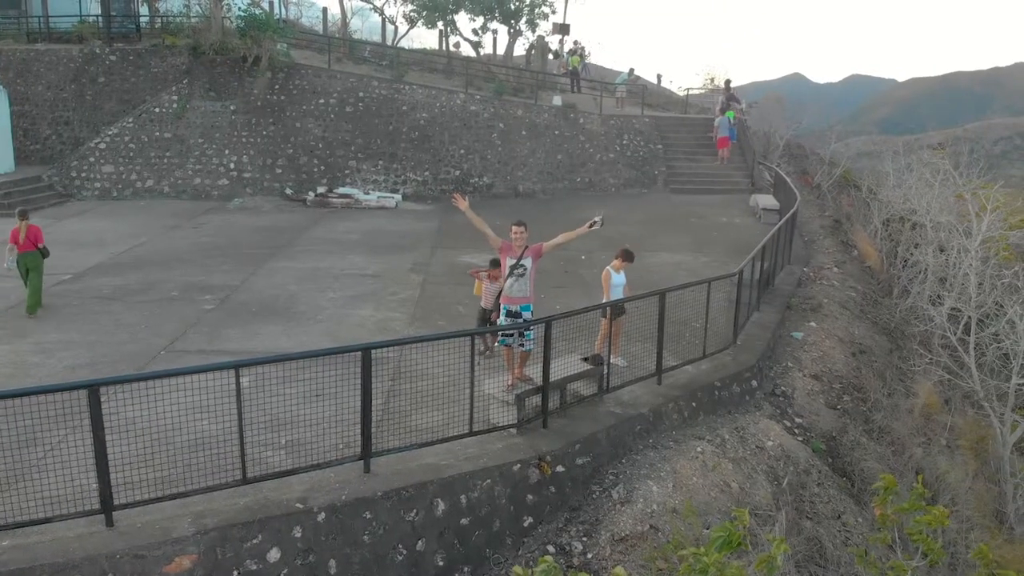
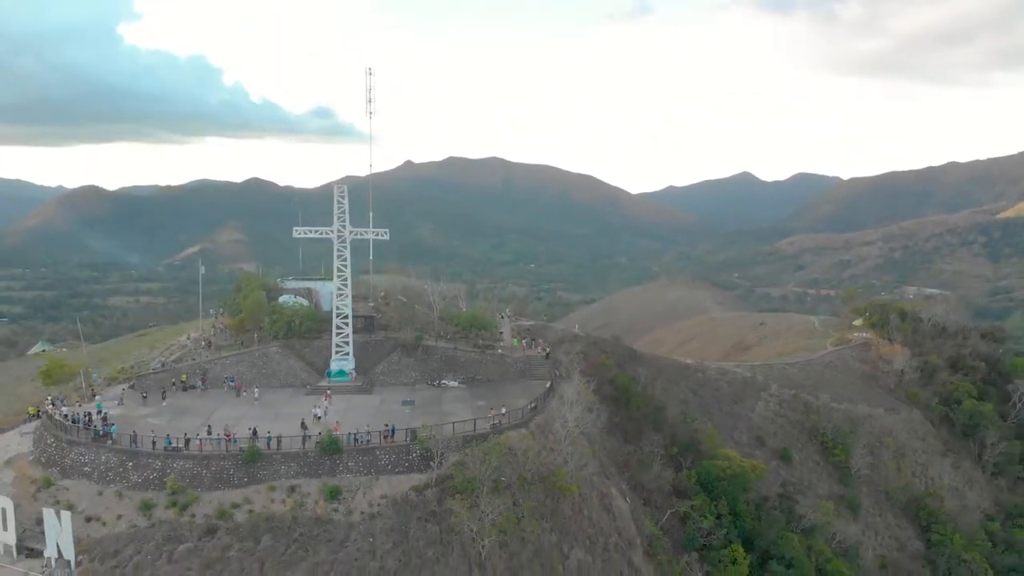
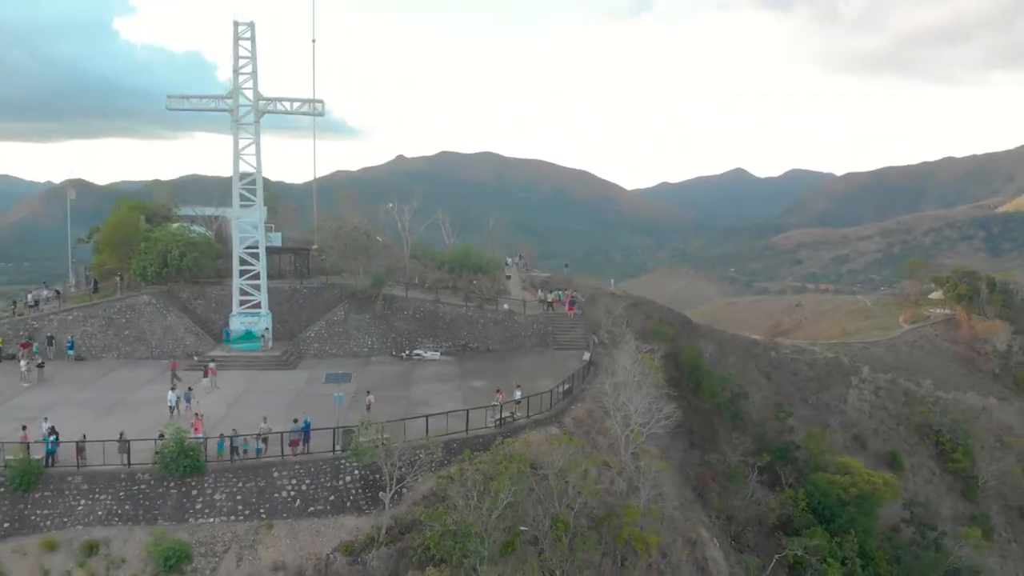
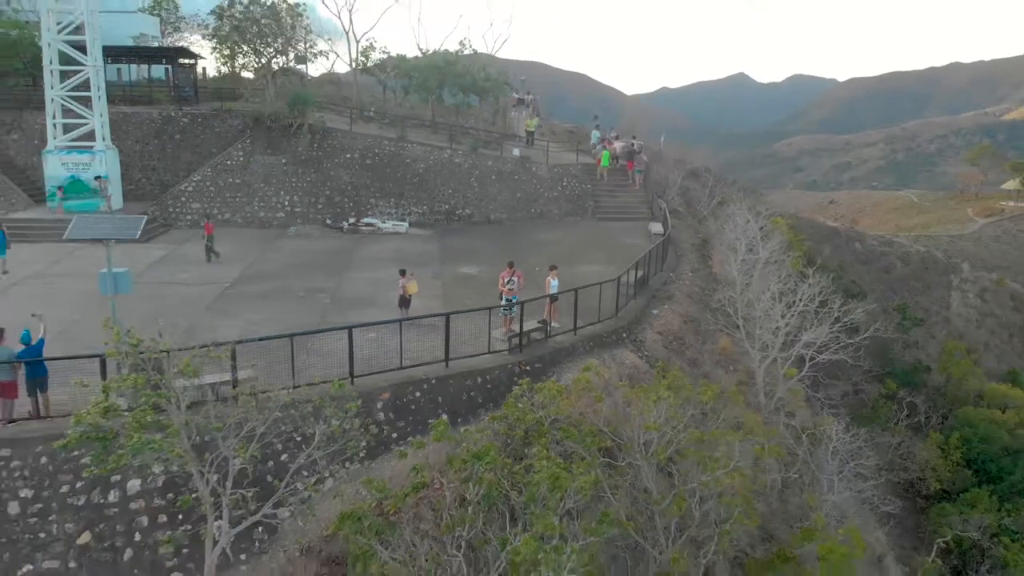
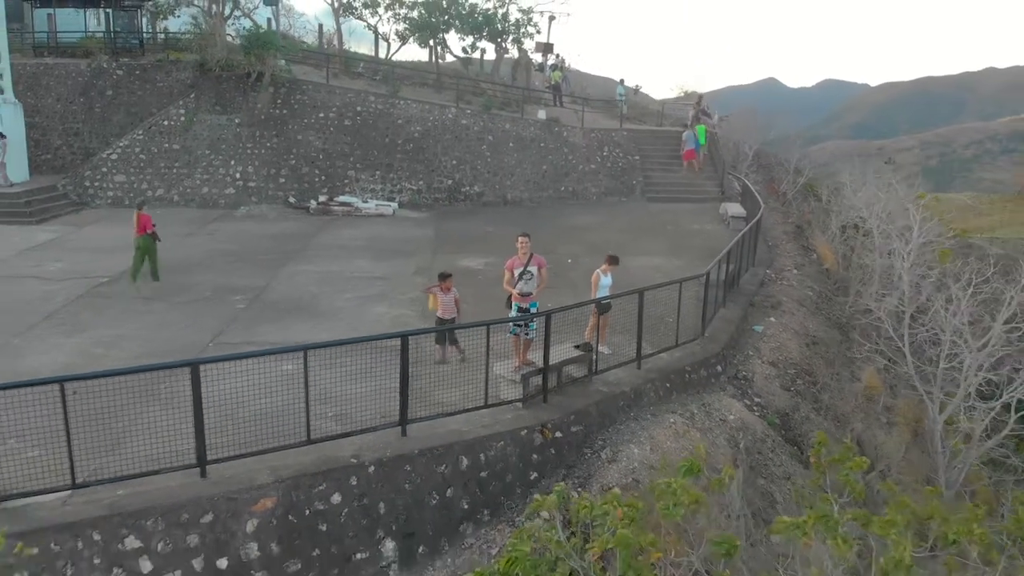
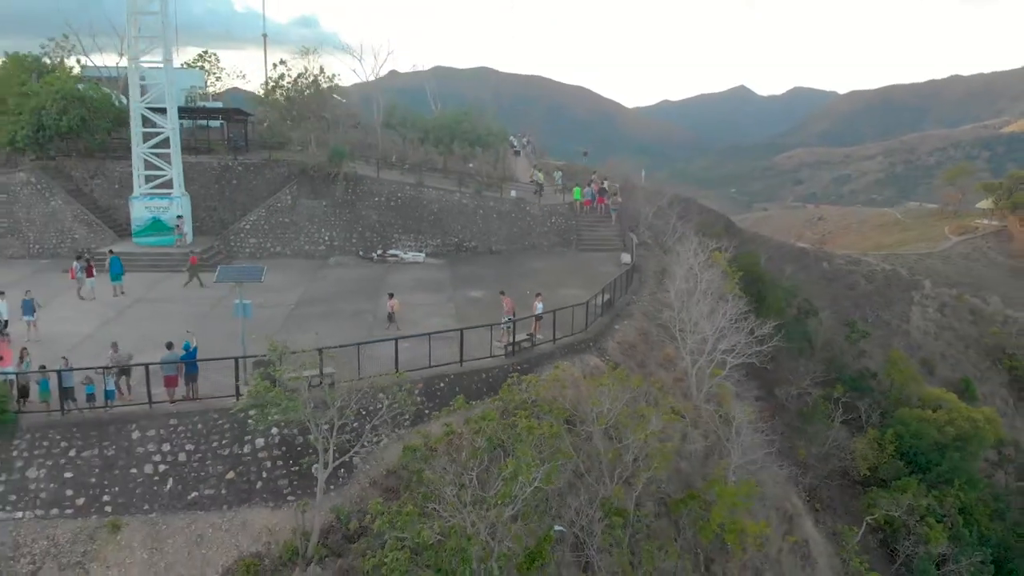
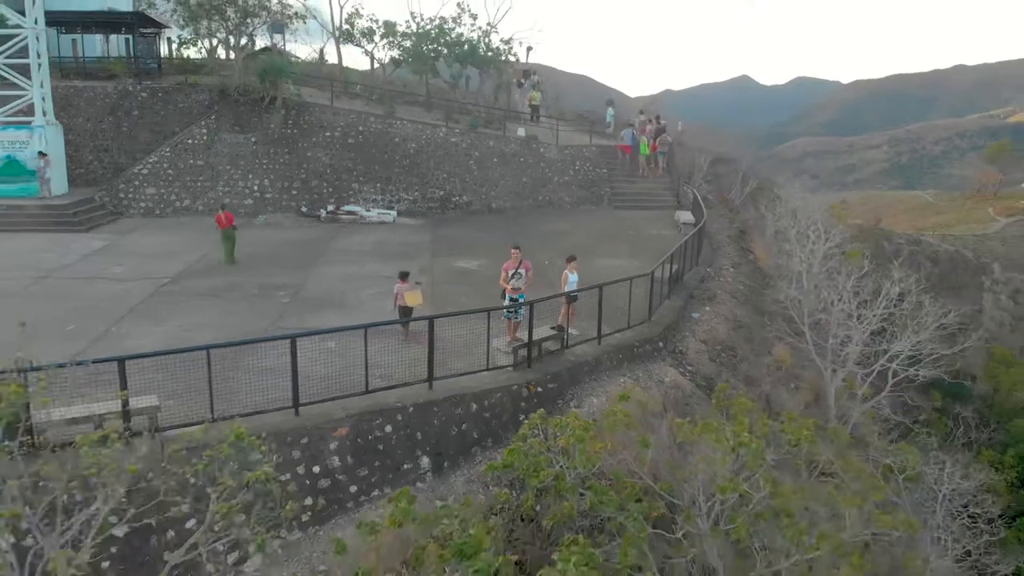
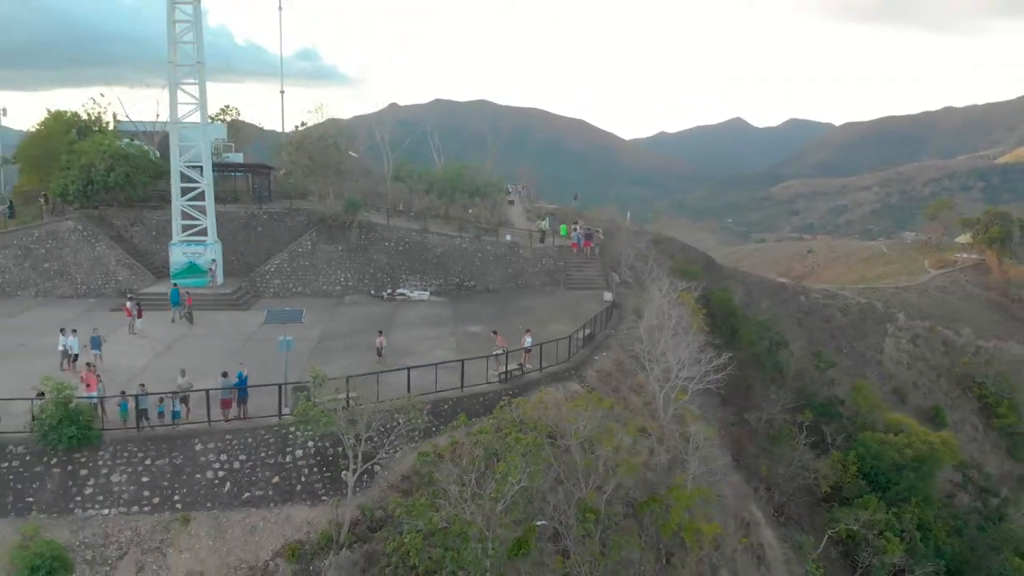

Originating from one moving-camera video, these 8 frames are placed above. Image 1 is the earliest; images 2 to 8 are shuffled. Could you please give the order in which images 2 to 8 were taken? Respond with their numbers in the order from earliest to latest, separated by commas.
5, 7, 4, 6, 8, 3, 2
